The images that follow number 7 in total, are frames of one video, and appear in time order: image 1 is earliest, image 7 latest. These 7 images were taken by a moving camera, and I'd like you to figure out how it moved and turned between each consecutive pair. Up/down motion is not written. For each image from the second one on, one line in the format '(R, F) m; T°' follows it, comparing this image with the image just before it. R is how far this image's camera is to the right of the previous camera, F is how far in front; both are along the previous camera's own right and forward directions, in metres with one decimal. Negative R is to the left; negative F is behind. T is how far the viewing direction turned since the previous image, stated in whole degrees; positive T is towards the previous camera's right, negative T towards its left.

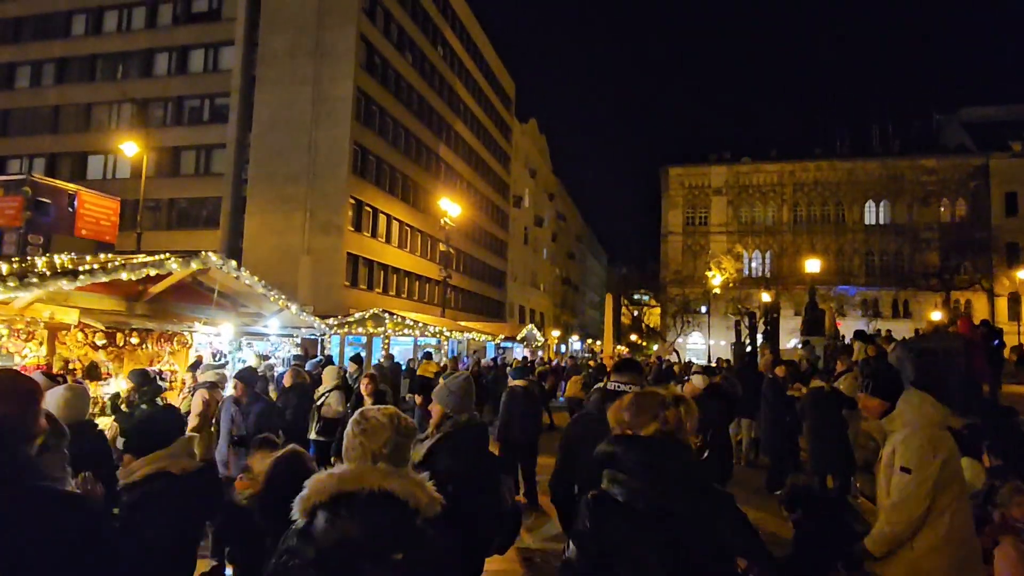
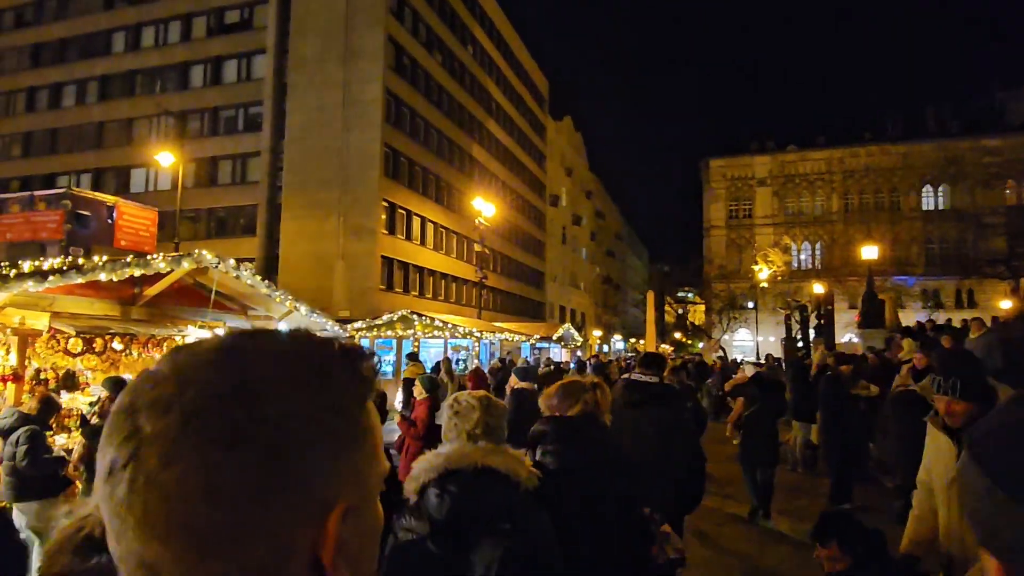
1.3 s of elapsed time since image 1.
(+0.3, +1.0) m; -4°
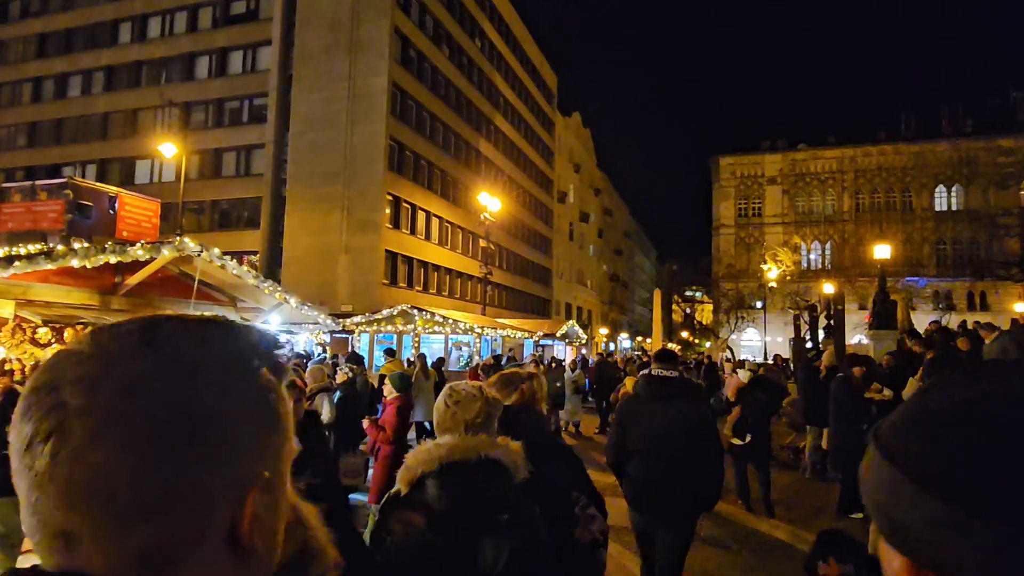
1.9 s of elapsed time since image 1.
(+0.2, +0.4) m; -1°
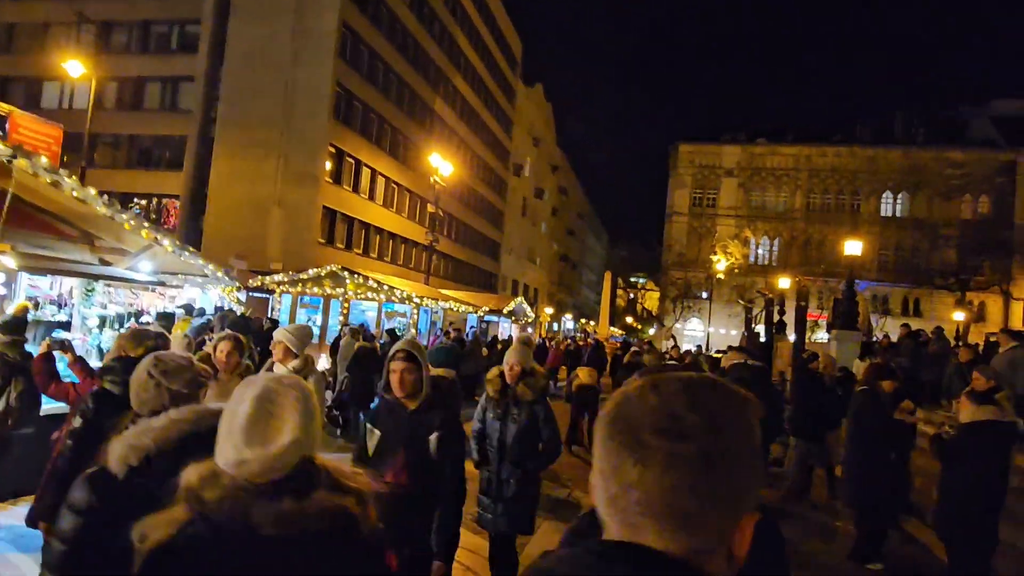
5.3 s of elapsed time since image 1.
(0.0, +2.1) m; +5°
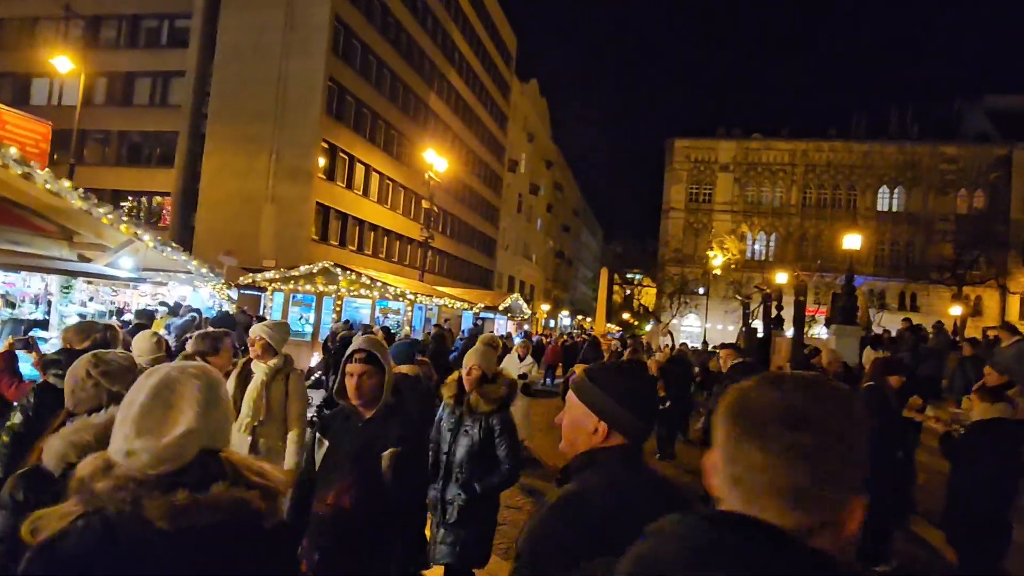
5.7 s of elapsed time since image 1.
(0.0, +0.3) m; 0°
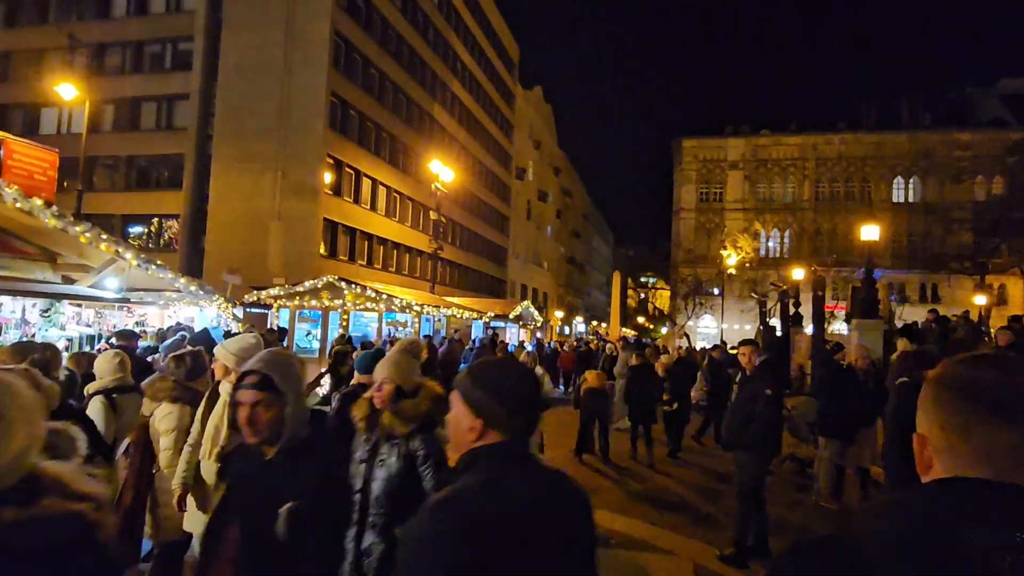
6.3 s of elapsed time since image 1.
(+0.2, +0.4) m; -1°
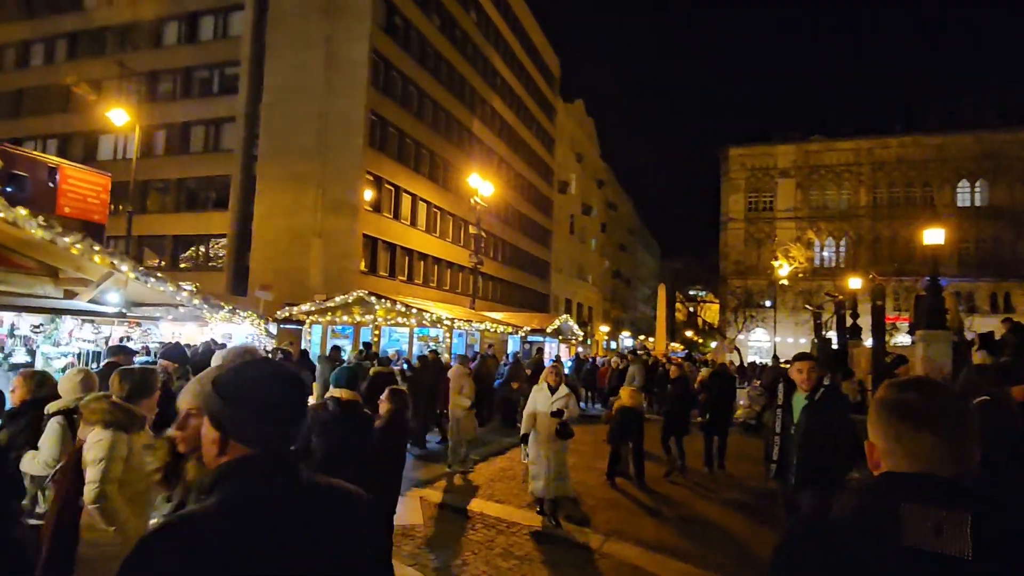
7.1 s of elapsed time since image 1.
(+0.4, +0.6) m; -4°
